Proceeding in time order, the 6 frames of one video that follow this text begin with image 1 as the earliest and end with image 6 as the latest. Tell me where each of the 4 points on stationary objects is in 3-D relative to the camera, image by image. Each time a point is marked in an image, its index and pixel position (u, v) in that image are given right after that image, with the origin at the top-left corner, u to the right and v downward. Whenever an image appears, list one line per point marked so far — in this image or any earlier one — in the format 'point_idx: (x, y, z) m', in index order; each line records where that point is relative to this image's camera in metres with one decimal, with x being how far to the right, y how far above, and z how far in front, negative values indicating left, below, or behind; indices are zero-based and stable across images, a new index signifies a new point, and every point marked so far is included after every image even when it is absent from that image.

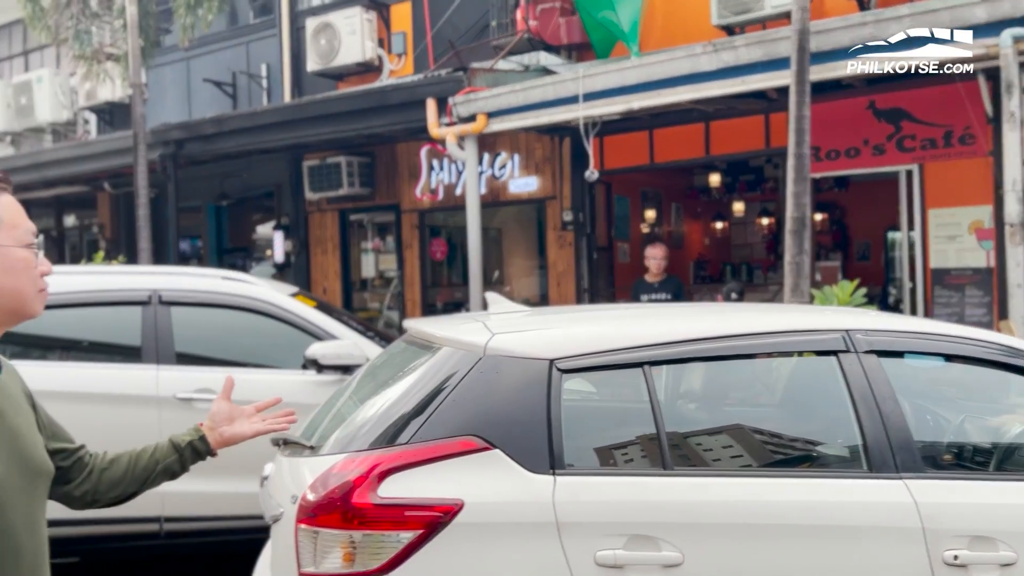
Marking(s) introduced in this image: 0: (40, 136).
0: (-8.9, +2.8, +16.0) m
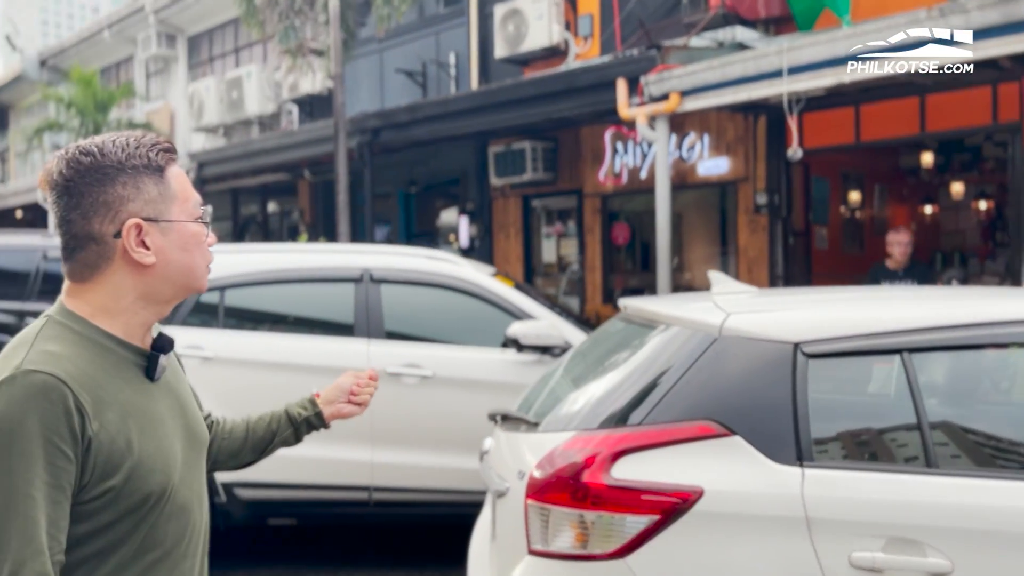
0: (-5.3, +3.2, +17.3) m
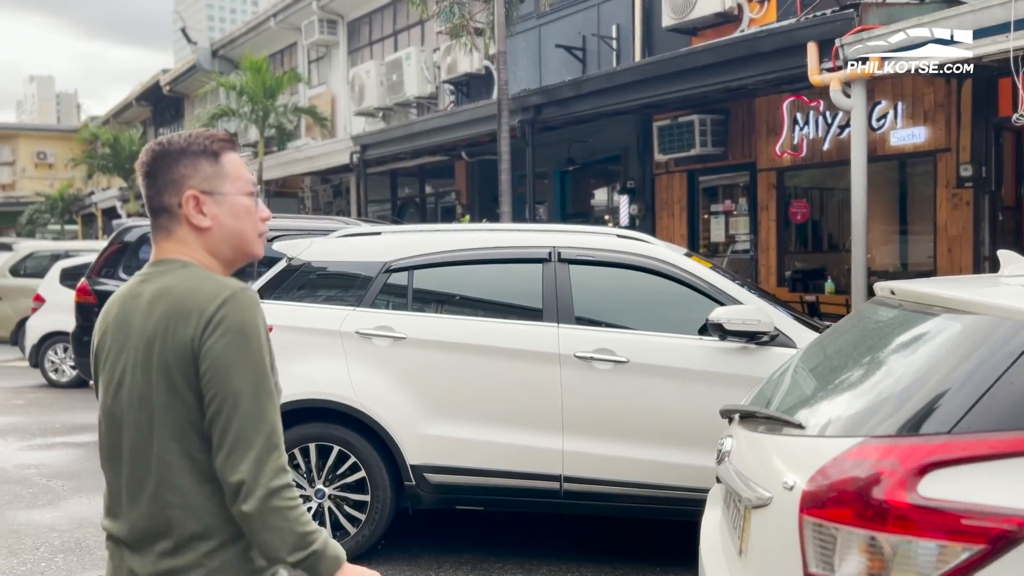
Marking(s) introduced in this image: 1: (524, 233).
0: (-2.1, +3.6, +17.5) m
1: (+0.1, +0.3, +5.2) m
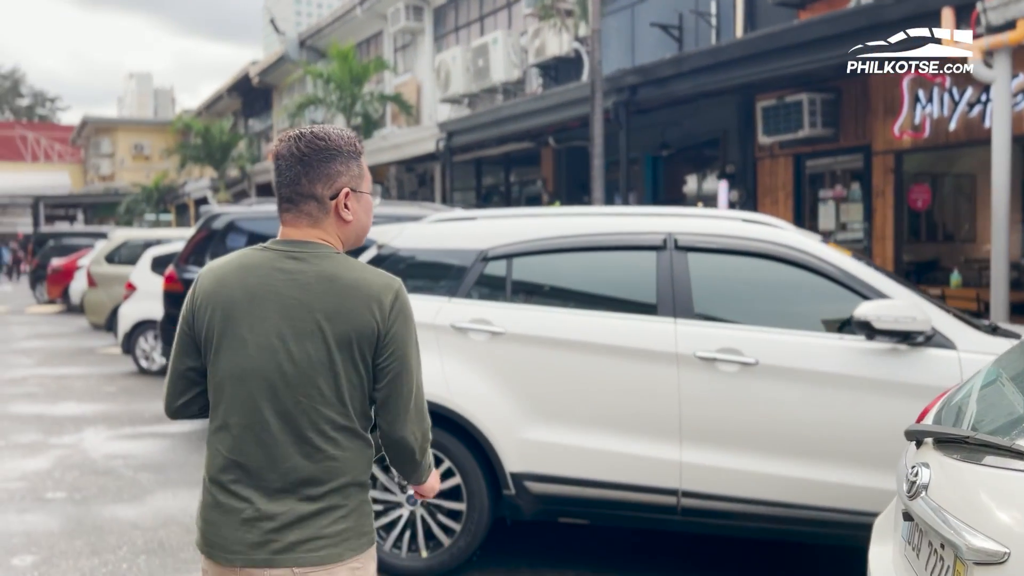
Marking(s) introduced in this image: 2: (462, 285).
0: (-0.4, +3.8, +17.1) m
1: (+0.7, +0.4, +4.7) m
2: (-0.3, 0.0, +4.7) m
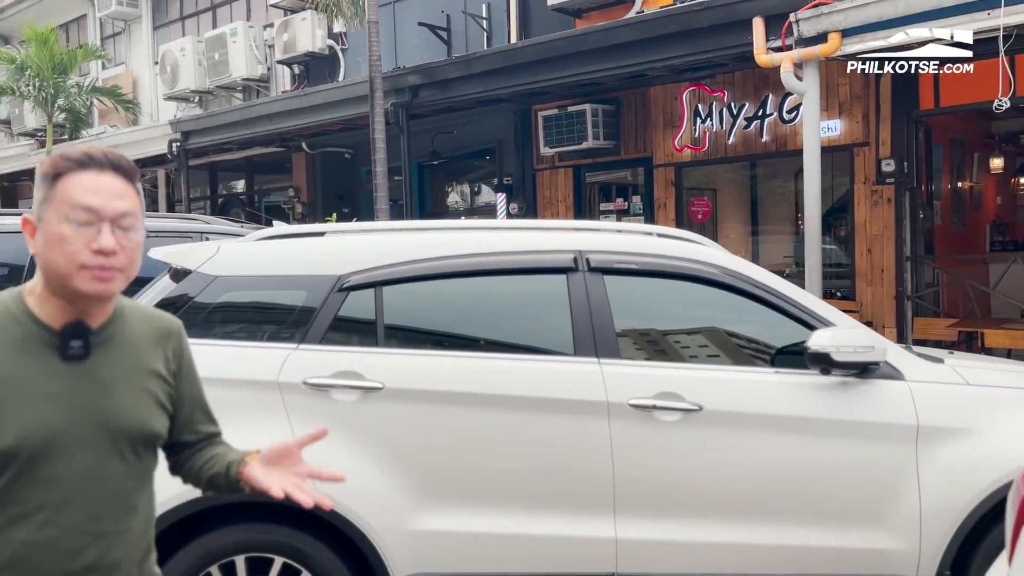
0: (-5.0, +3.4, +15.2) m
1: (+0.1, +0.2, +3.7) m
2: (-0.8, -0.2, +3.5) m
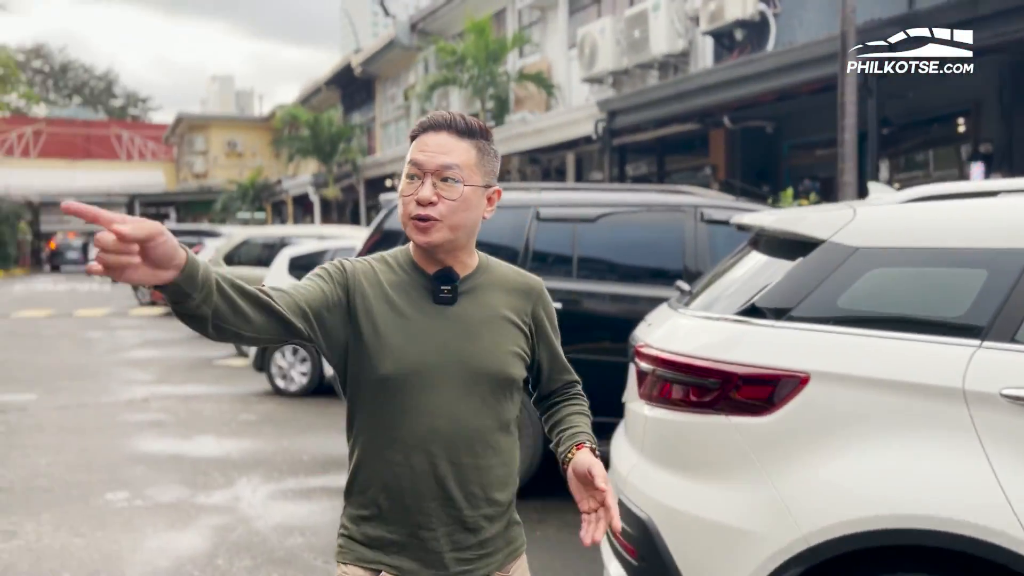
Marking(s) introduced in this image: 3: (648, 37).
0: (+2.4, +3.8, +14.9) m
1: (+2.4, +0.3, +2.4) m
2: (+1.5, -0.1, +2.5) m
3: (+2.2, +4.2, +14.2) m
